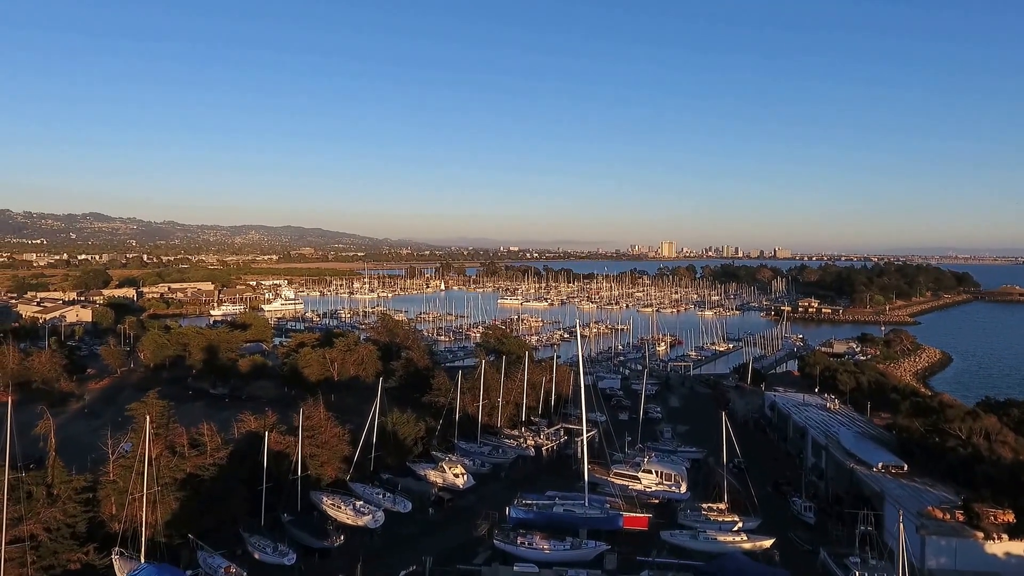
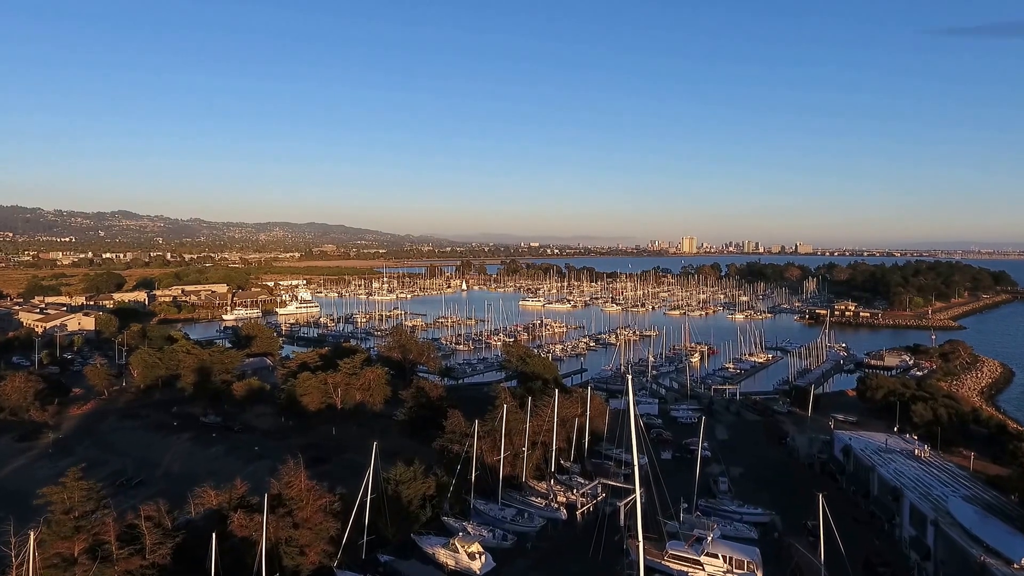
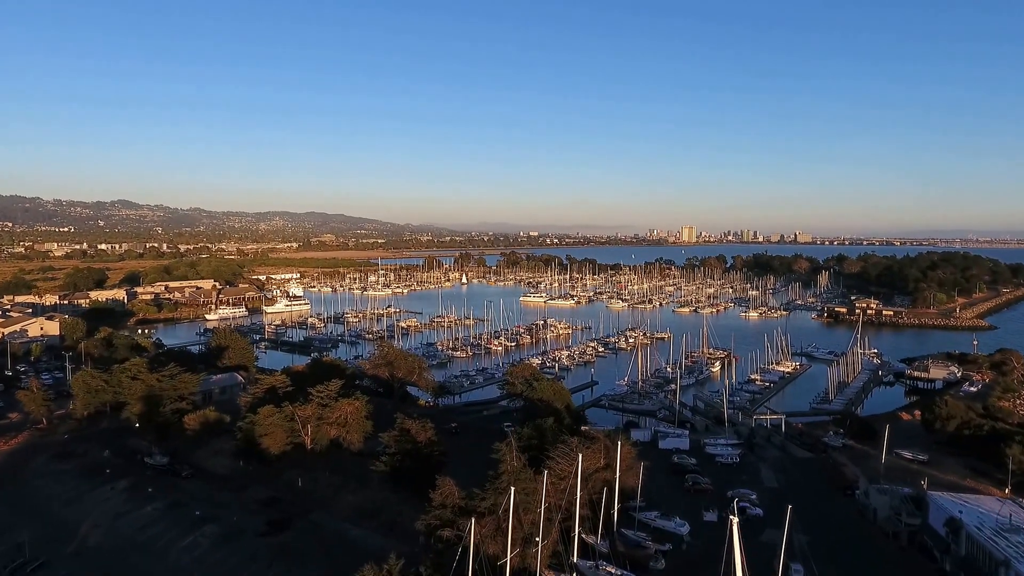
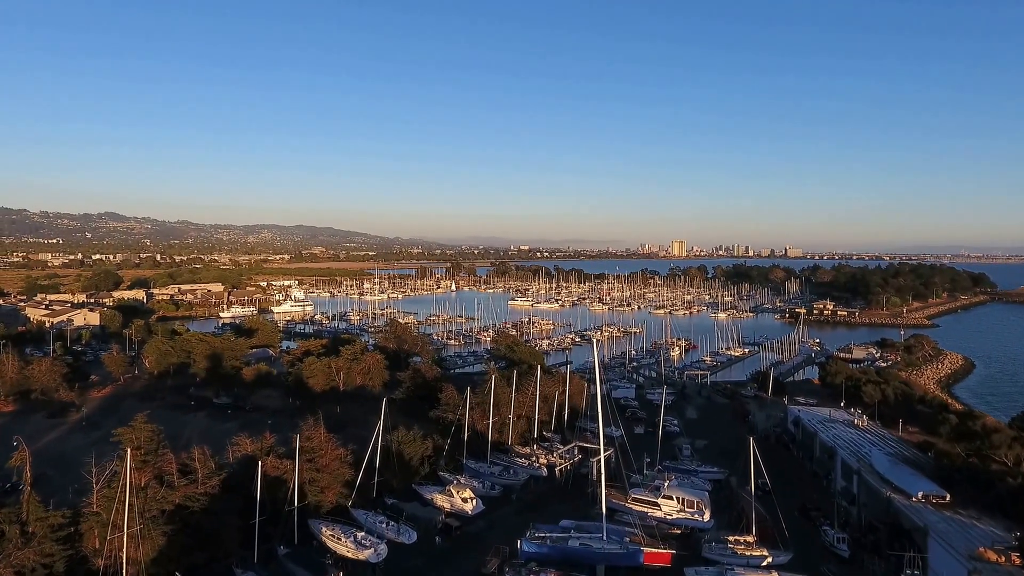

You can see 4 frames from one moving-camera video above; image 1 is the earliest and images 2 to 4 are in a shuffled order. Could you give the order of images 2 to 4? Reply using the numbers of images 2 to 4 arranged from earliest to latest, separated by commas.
4, 2, 3
